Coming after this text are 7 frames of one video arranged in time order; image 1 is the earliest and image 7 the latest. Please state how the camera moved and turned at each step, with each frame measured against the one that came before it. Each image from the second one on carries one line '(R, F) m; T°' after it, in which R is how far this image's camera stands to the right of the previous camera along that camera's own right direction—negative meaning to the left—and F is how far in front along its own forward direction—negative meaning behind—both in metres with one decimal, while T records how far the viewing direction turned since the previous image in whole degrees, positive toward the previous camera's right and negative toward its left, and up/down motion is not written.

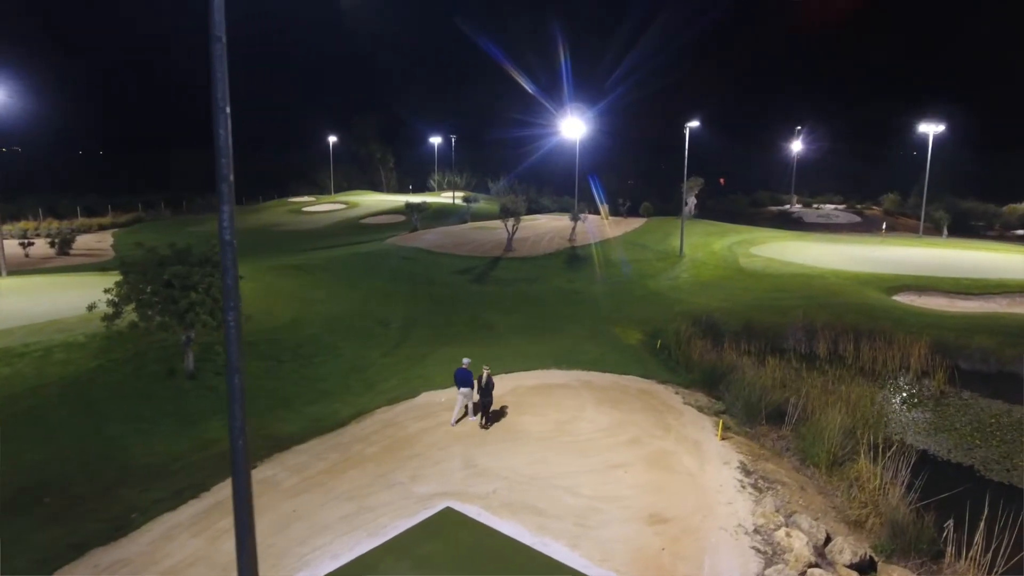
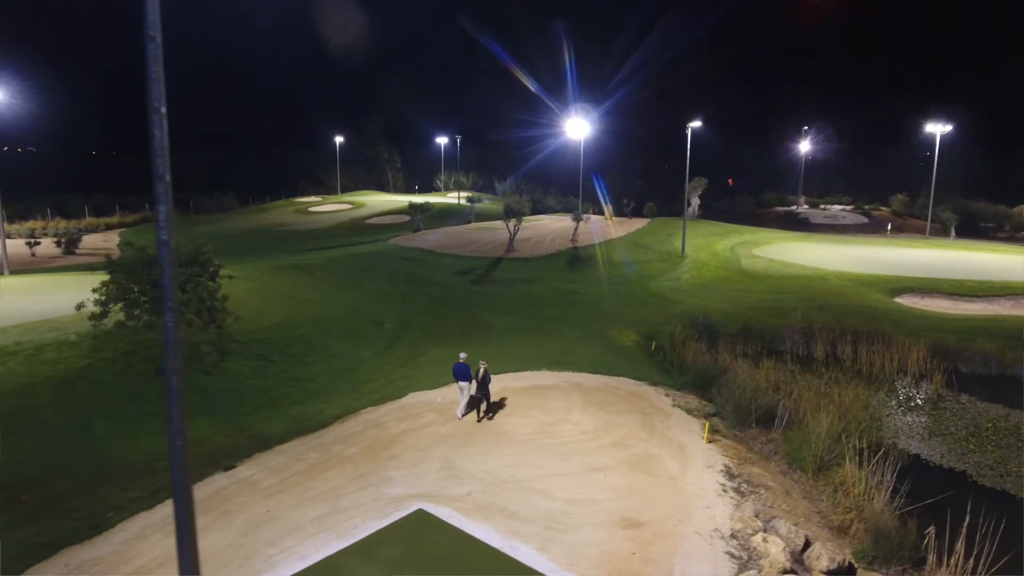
(+0.5, +0.1) m; -1°
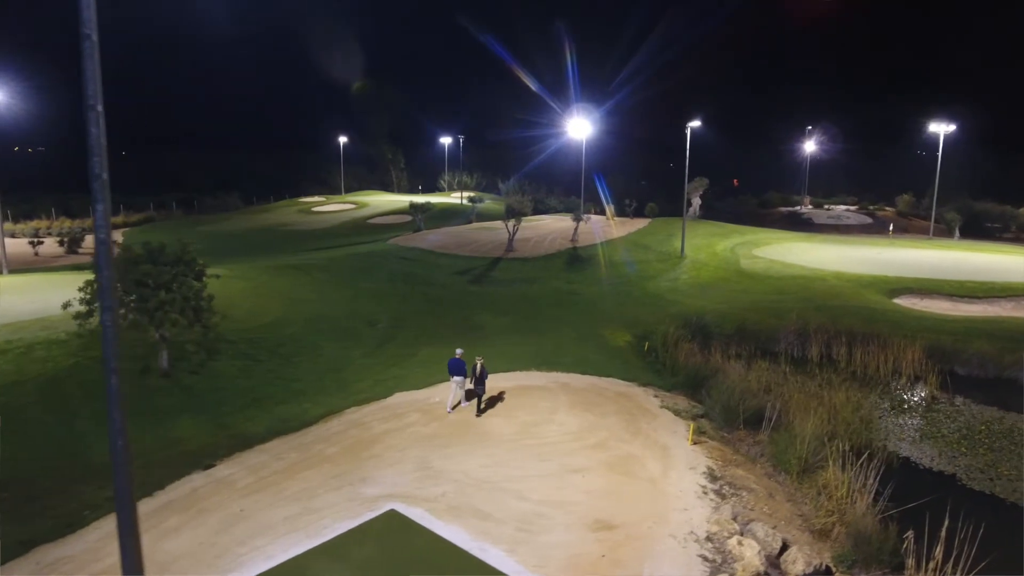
(+0.5, 0.0) m; -1°
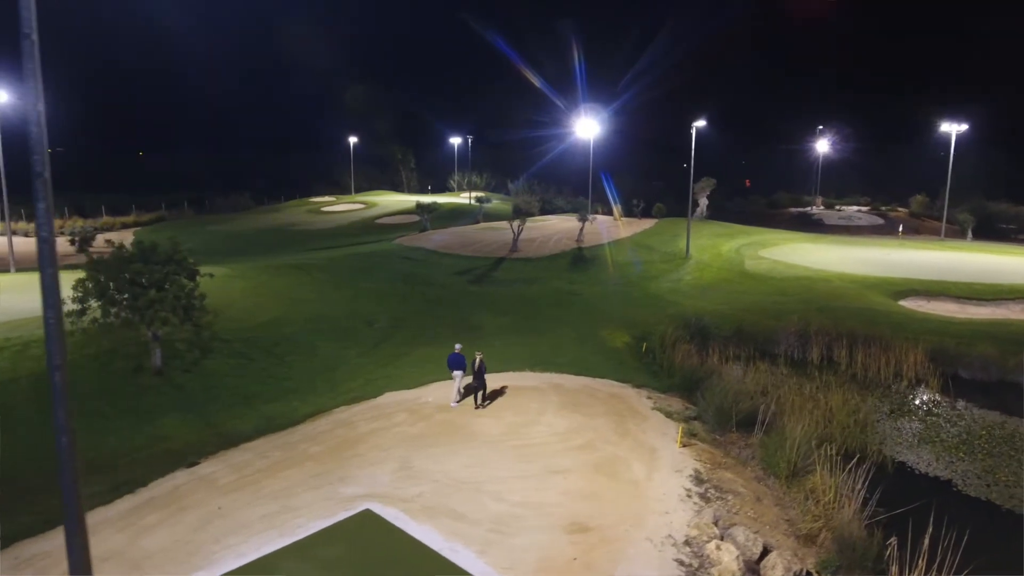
(+0.5, +0.1) m; -1°
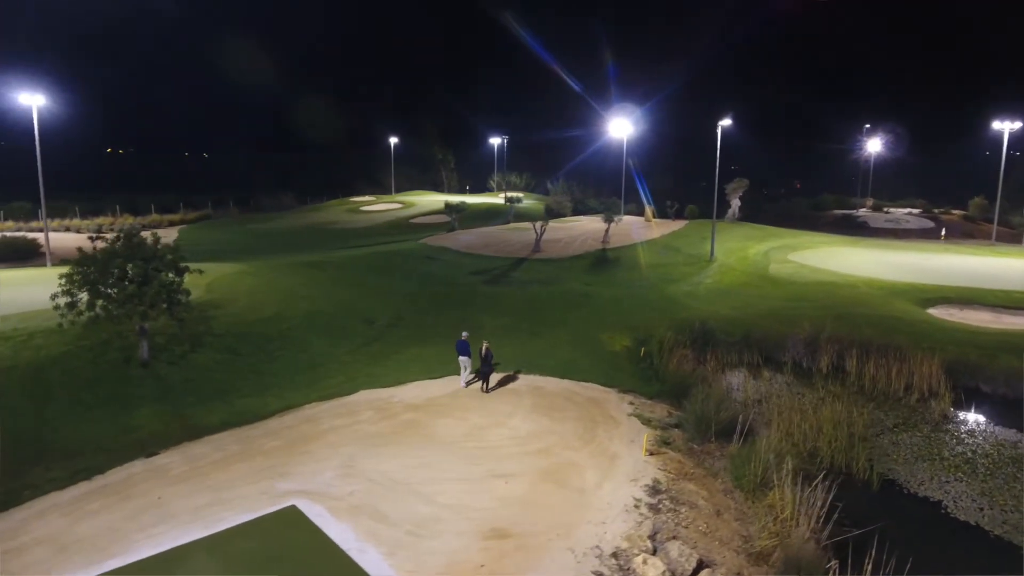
(+1.7, +0.2) m; -5°
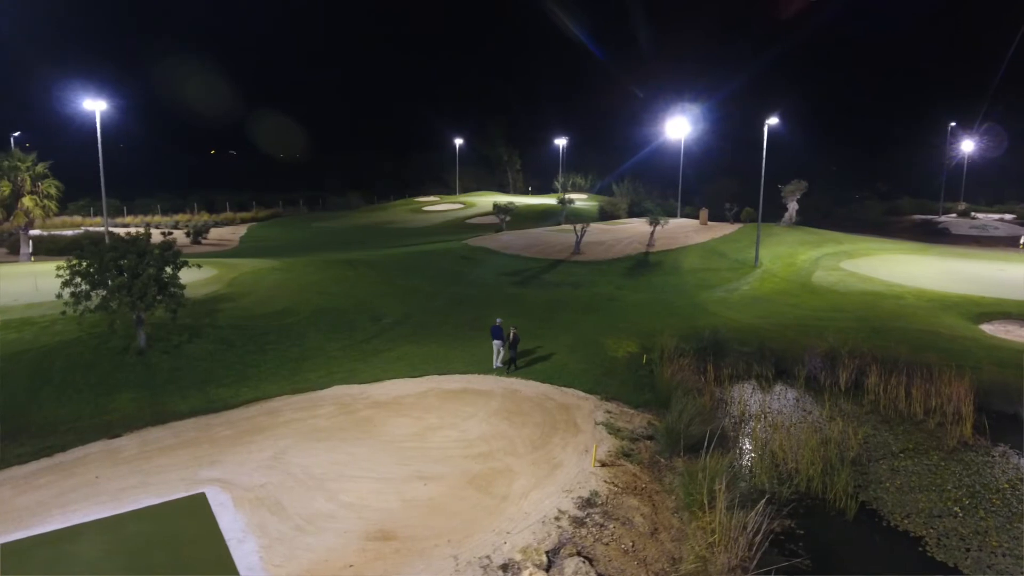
(+2.5, +0.4) m; -8°
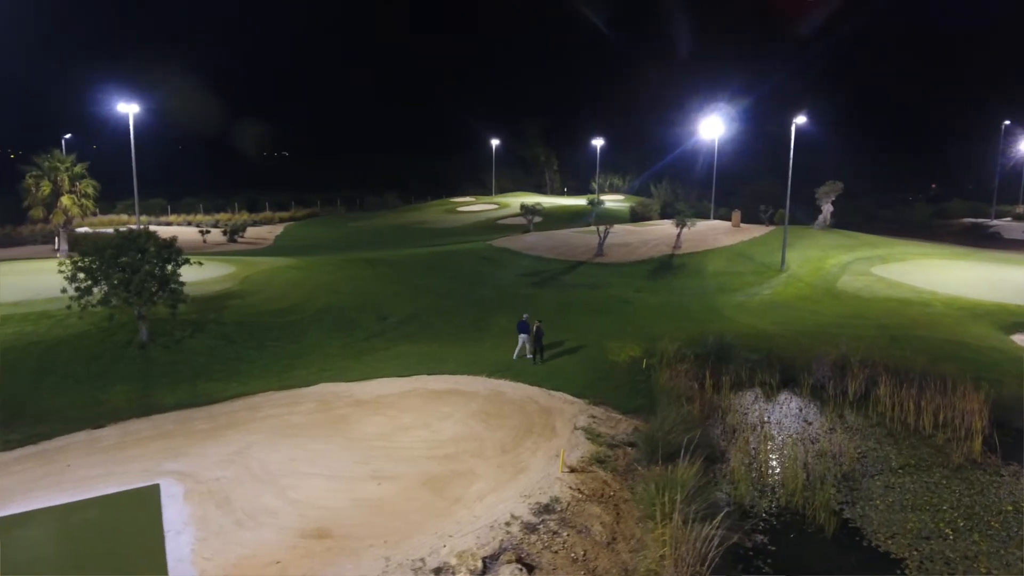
(+1.5, +0.2) m; -4°
